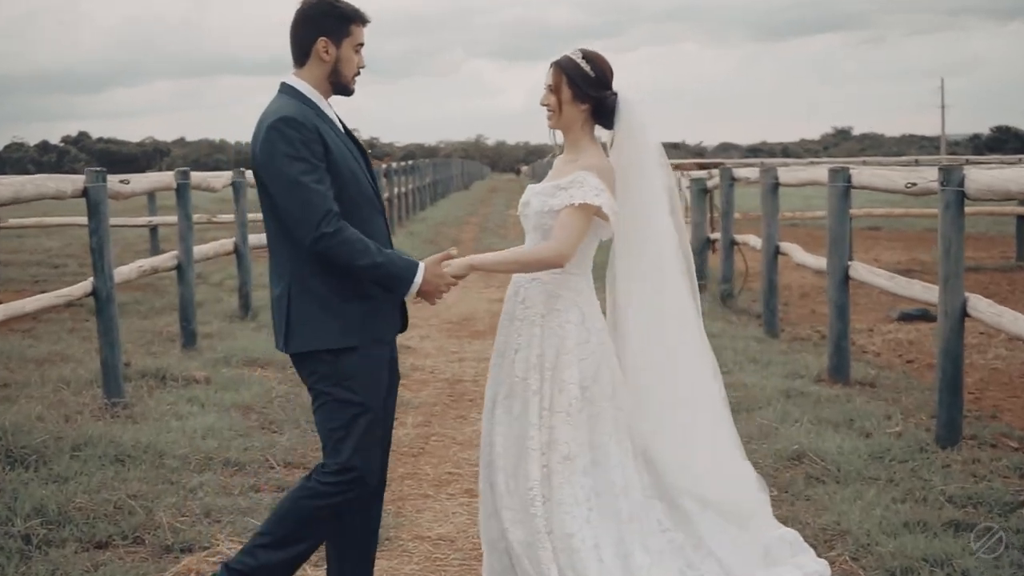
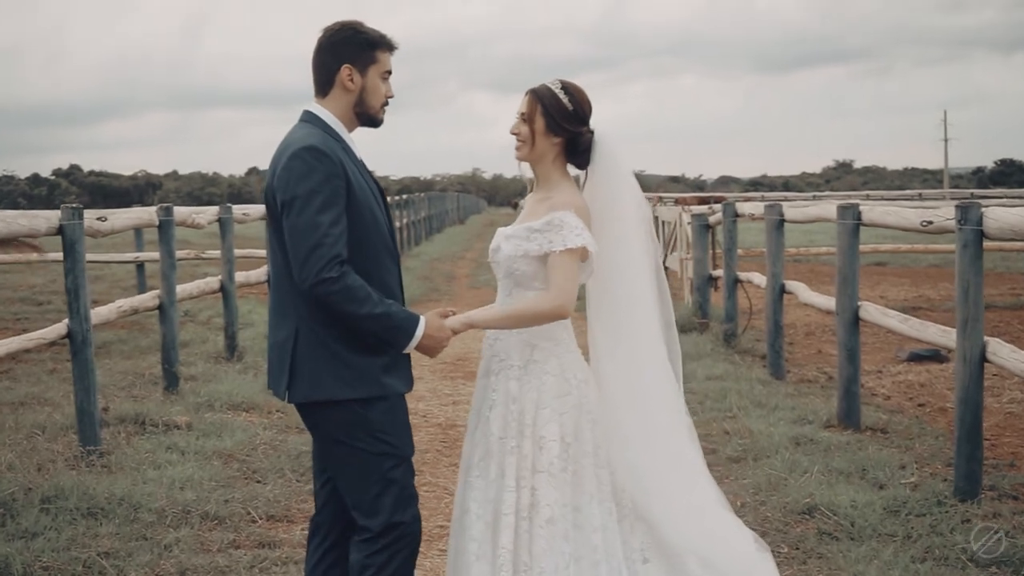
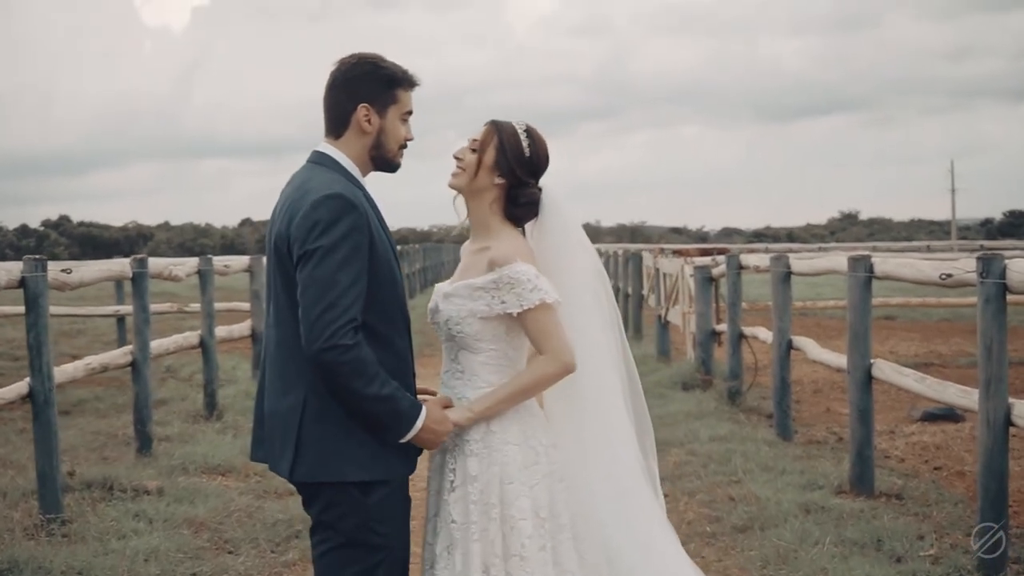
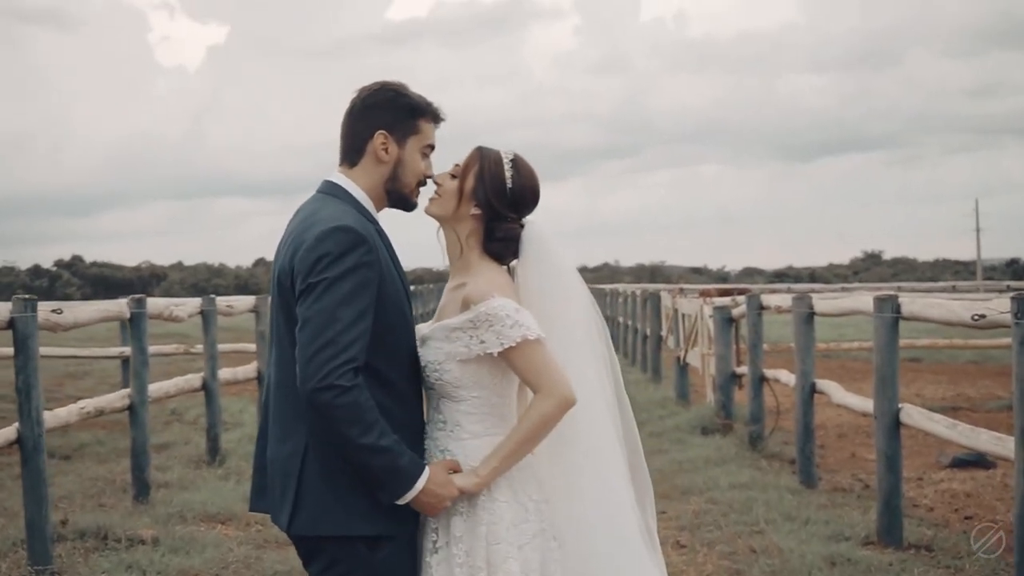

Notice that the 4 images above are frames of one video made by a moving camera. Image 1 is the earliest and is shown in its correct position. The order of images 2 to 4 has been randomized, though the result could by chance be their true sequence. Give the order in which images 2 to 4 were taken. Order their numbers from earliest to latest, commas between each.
2, 3, 4
